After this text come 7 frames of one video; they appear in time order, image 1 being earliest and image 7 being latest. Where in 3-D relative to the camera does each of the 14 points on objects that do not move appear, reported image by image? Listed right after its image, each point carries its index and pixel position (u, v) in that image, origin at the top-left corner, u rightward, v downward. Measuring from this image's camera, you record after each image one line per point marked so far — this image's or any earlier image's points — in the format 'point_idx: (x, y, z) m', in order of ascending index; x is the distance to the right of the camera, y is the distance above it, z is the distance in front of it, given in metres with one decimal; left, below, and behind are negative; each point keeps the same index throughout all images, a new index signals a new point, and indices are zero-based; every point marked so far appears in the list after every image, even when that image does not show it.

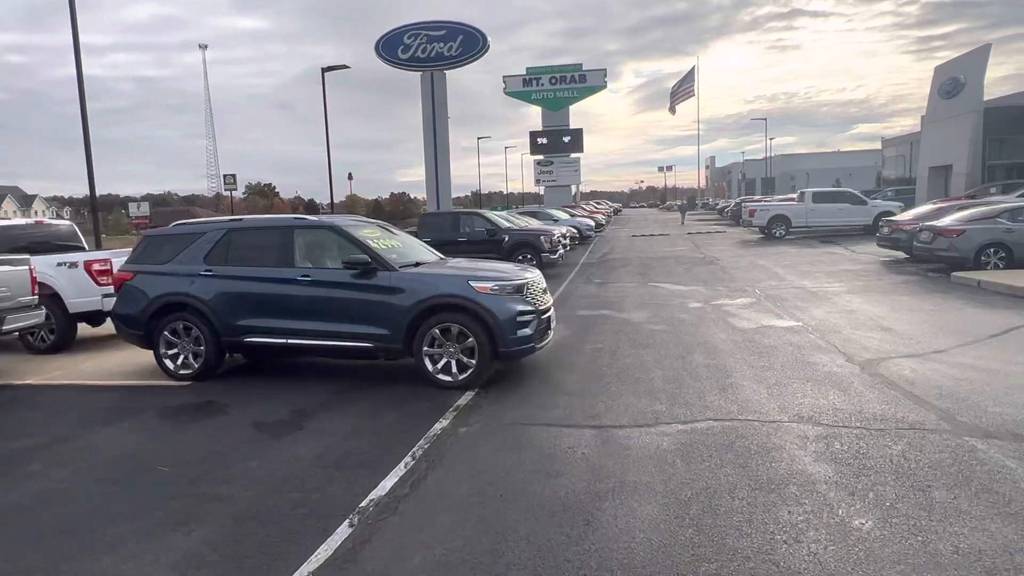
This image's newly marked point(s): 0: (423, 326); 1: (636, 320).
0: (-1.0, -0.4, +7.3) m
1: (+2.2, -0.6, +11.7) m
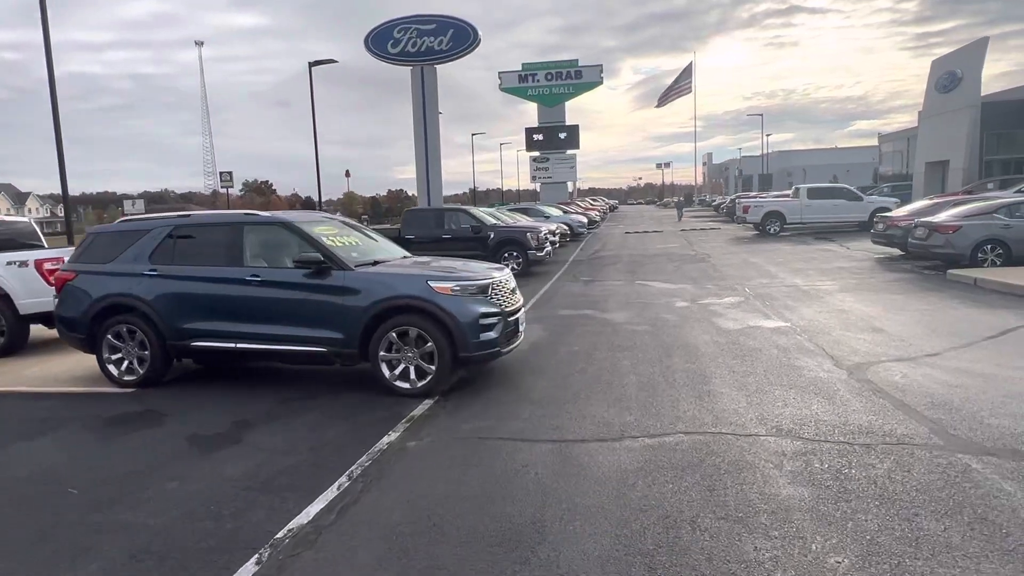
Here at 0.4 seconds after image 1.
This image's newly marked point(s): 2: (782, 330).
0: (-1.4, -0.4, +6.8) m
1: (+1.8, -0.5, +11.2) m
2: (+4.0, -0.6, +9.7) m
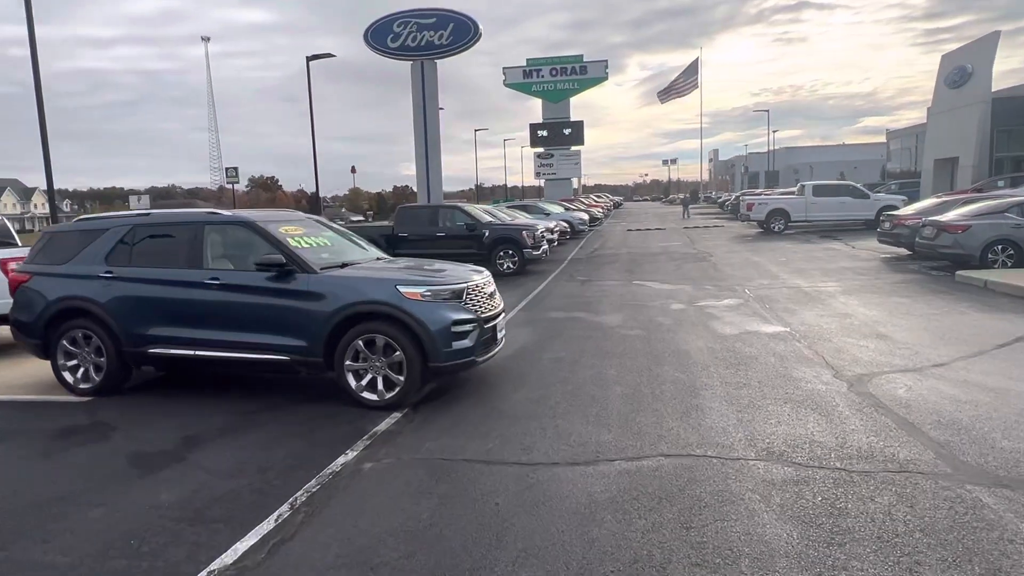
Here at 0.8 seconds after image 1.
0: (-1.6, -0.5, +6.4) m
1: (+1.6, -0.6, +10.7) m
2: (+3.8, -0.7, +9.2) m
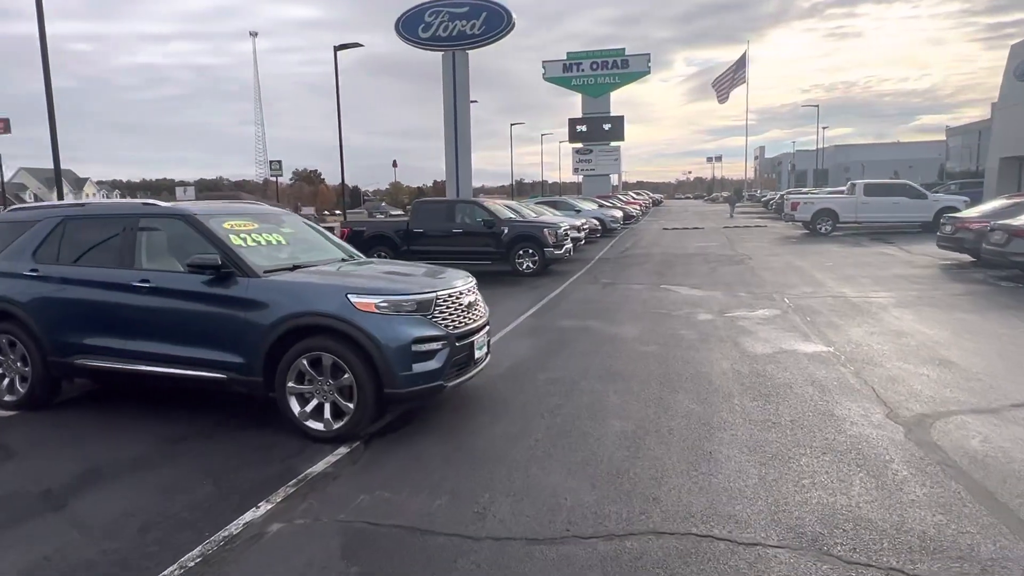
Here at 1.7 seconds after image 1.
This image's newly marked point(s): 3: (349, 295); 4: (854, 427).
0: (-1.8, -0.5, +5.3) m
1: (+1.6, -0.7, +9.5) m
2: (+3.7, -0.8, +7.8) m
3: (-1.3, -0.1, +5.3) m
4: (+2.8, -1.1, +5.4) m
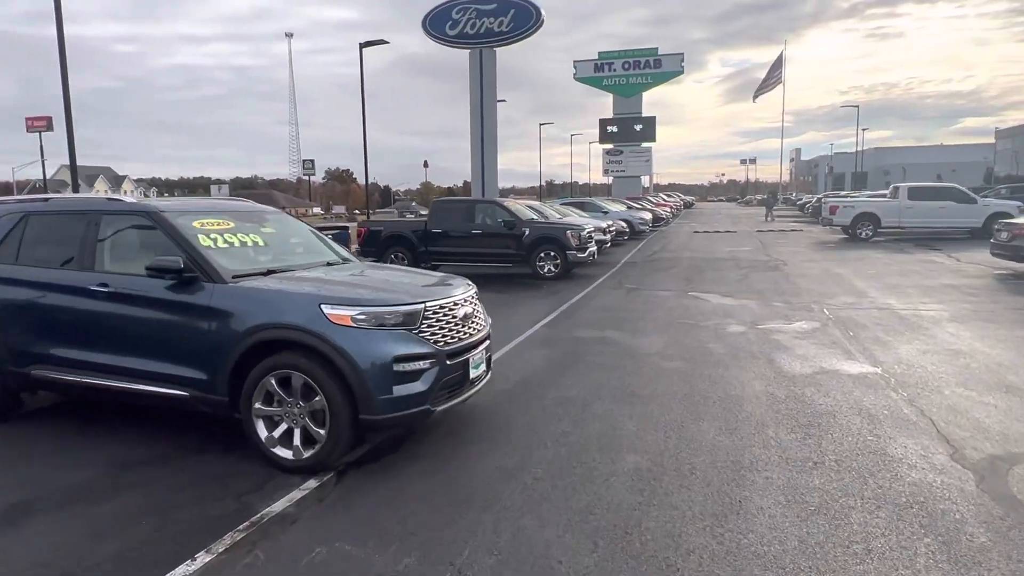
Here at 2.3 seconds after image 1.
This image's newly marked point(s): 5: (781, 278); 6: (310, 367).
0: (-1.9, -0.6, +4.7) m
1: (+1.8, -0.8, +8.7) m
2: (+3.8, -1.0, +6.9) m
3: (-1.3, -0.1, +4.6) m
4: (+2.8, -1.3, +4.5) m
5: (+6.5, +0.2, +15.8) m
6: (-1.4, -0.5, +4.6) m
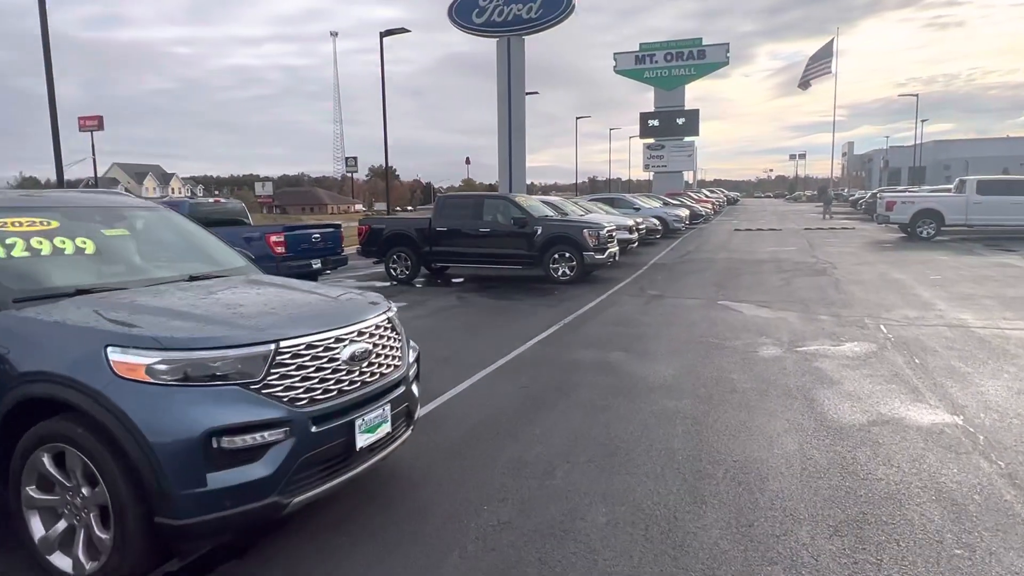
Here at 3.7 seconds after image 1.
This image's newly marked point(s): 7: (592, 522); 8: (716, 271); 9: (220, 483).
0: (-2.4, -0.8, +3.2) m
1: (+1.5, -1.0, +7.0) m
2: (+3.4, -1.2, +5.1) m
3: (-1.9, -0.3, +3.1) m
4: (+2.2, -1.5, +2.8) m
5: (+6.7, +0.1, +13.7) m
6: (-2.0, -0.7, +3.0) m
7: (+0.5, -1.4, +3.8) m
8: (+5.1, +0.4, +16.6) m
9: (-1.3, -0.9, +3.0) m
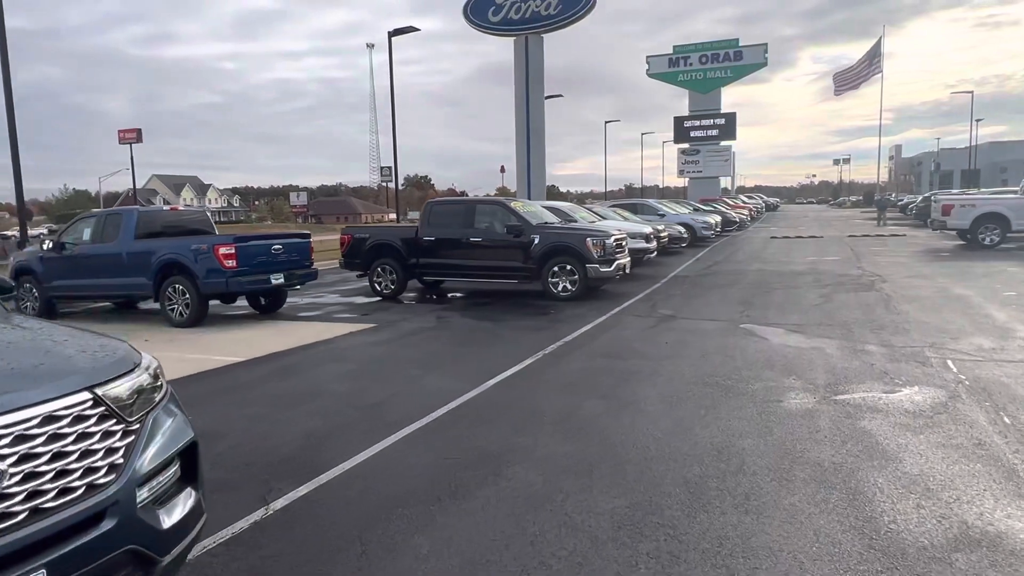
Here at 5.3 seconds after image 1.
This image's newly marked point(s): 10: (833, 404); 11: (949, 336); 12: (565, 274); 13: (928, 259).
0: (-3.2, -1.0, +1.5) m
1: (+0.9, -1.2, +5.1) m
2: (+2.7, -1.4, +3.0) m
3: (-2.7, -0.5, +1.4) m
4: (+1.4, -1.7, +0.8) m
5: (+6.4, -0.2, +11.5) m
6: (-2.8, -0.9, +1.3) m
7: (-0.3, -1.6, +1.9) m
8: (+5.1, 0.0, +14.5) m
9: (-2.1, -1.1, +1.3) m
10: (+2.9, -1.1, +5.9) m
11: (+5.8, -0.6, +8.6) m
12: (+1.2, +0.3, +13.6) m
13: (+11.6, +0.8, +18.2) m
